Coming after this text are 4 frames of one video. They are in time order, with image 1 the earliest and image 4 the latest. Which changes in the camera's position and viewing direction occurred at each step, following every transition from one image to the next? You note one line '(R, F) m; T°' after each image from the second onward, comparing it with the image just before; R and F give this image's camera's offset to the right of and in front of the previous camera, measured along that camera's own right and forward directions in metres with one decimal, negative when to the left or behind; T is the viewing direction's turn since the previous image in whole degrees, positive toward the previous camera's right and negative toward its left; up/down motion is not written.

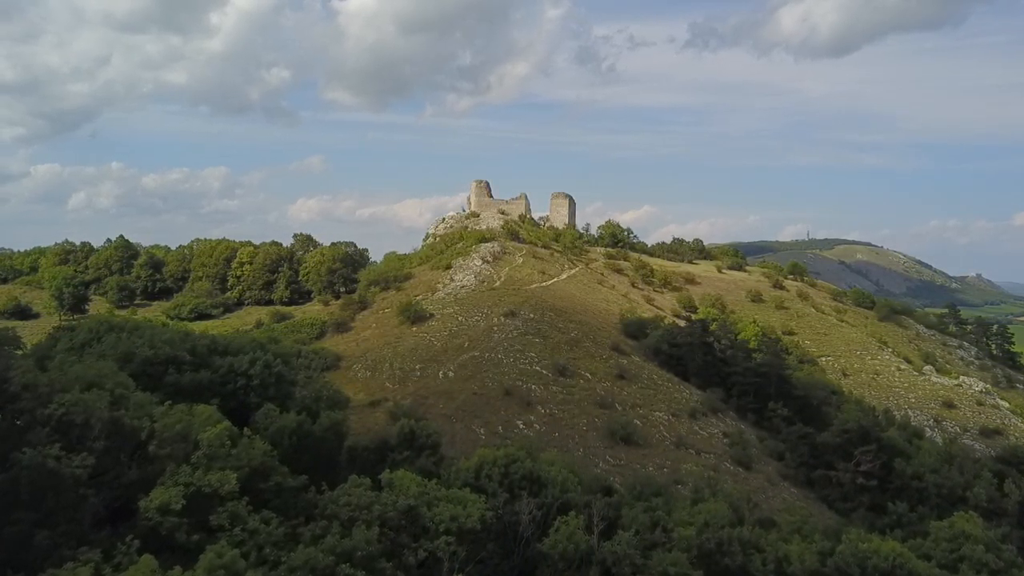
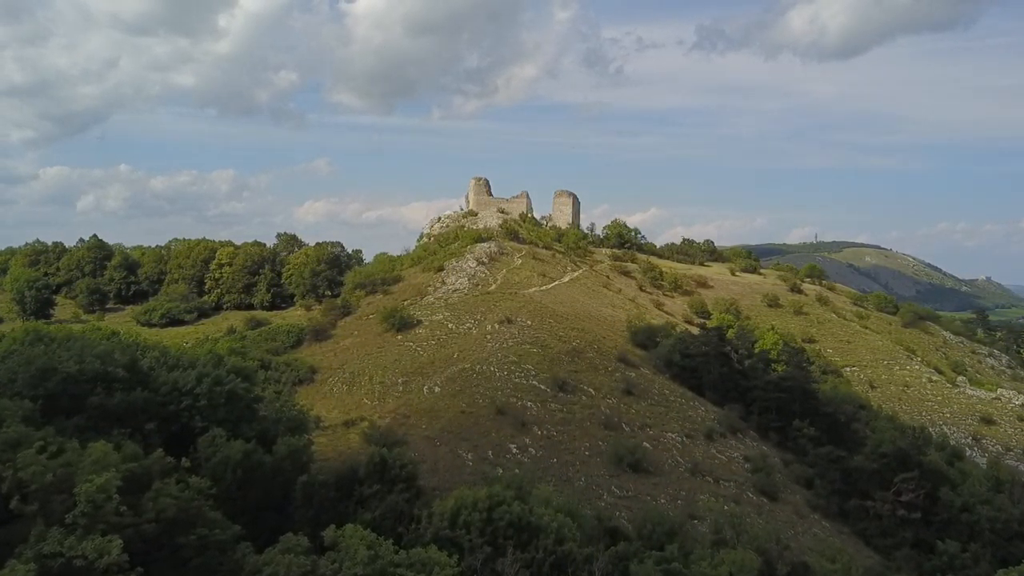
(+0.4, +3.4) m; 0°
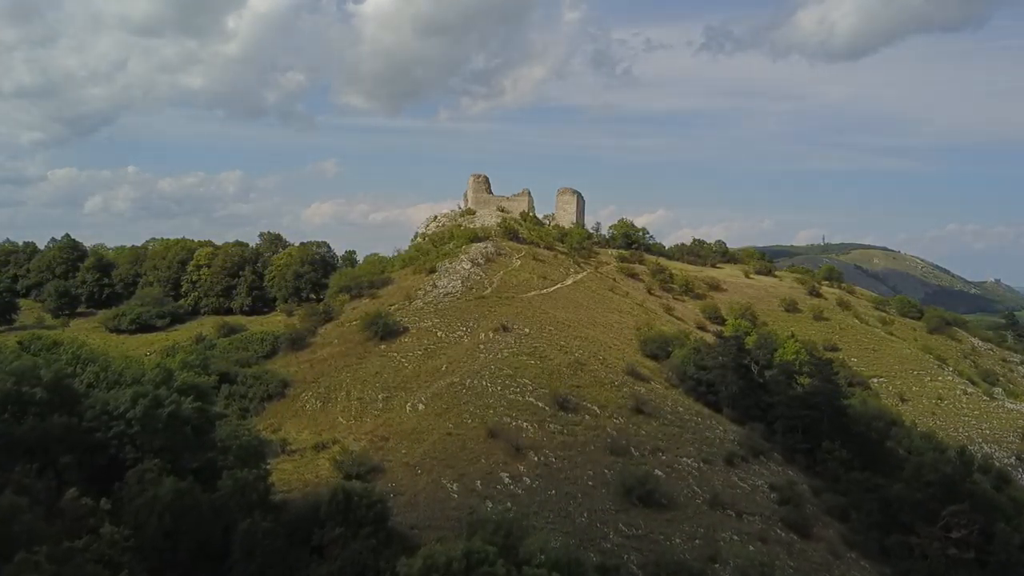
(+0.4, +3.2) m; 0°
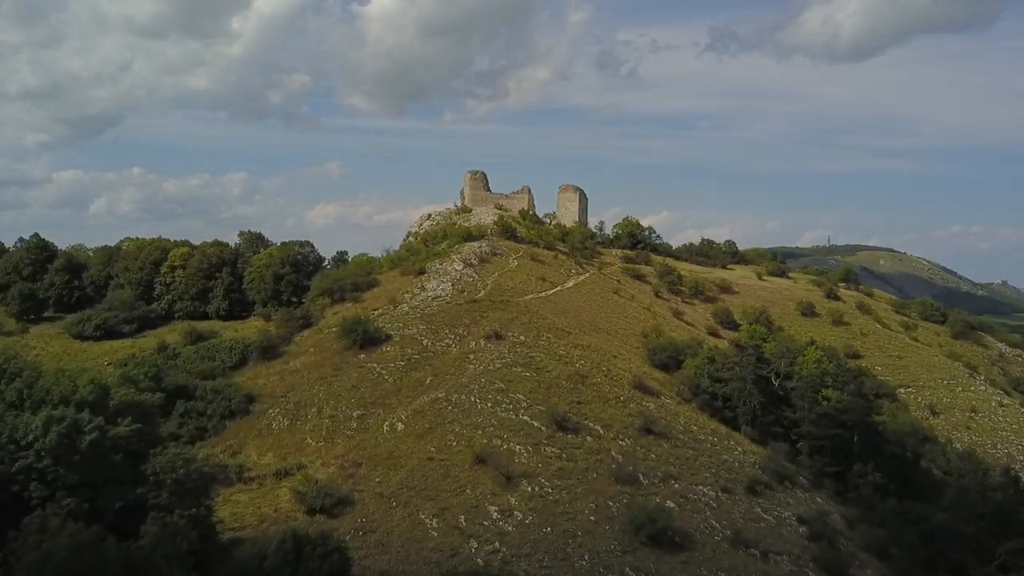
(+0.3, +2.9) m; 0°
